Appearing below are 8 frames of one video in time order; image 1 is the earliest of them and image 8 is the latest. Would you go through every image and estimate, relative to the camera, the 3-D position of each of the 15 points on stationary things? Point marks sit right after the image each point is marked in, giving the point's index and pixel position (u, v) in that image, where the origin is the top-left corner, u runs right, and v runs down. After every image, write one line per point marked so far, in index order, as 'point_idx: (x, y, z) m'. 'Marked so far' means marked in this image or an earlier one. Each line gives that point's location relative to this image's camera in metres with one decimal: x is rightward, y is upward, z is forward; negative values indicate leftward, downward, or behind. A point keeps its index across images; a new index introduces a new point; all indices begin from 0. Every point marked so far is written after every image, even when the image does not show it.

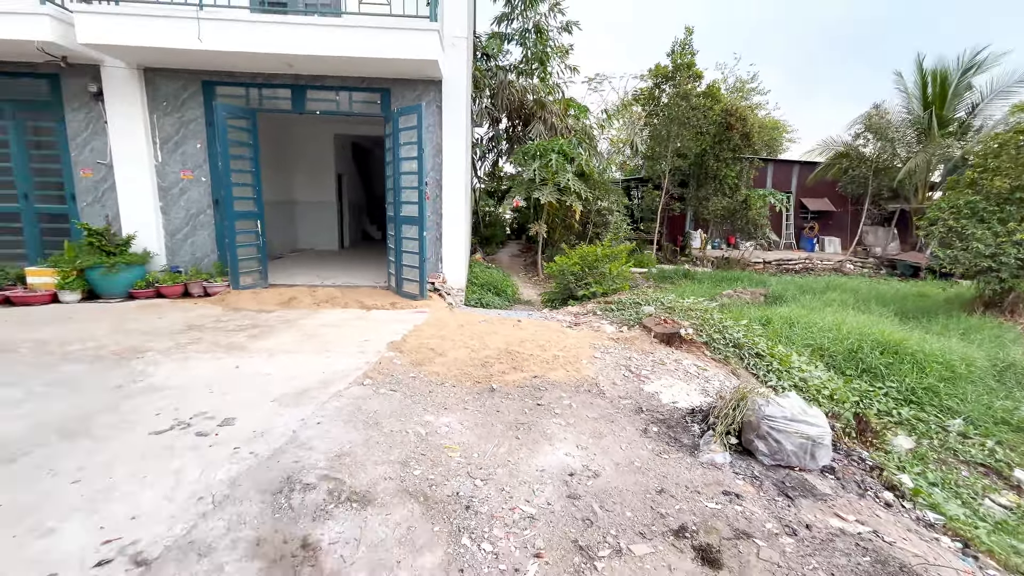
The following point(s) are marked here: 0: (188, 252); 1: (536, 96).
0: (-4.0, +0.5, +5.7) m
1: (+0.6, +4.7, +11.3) m
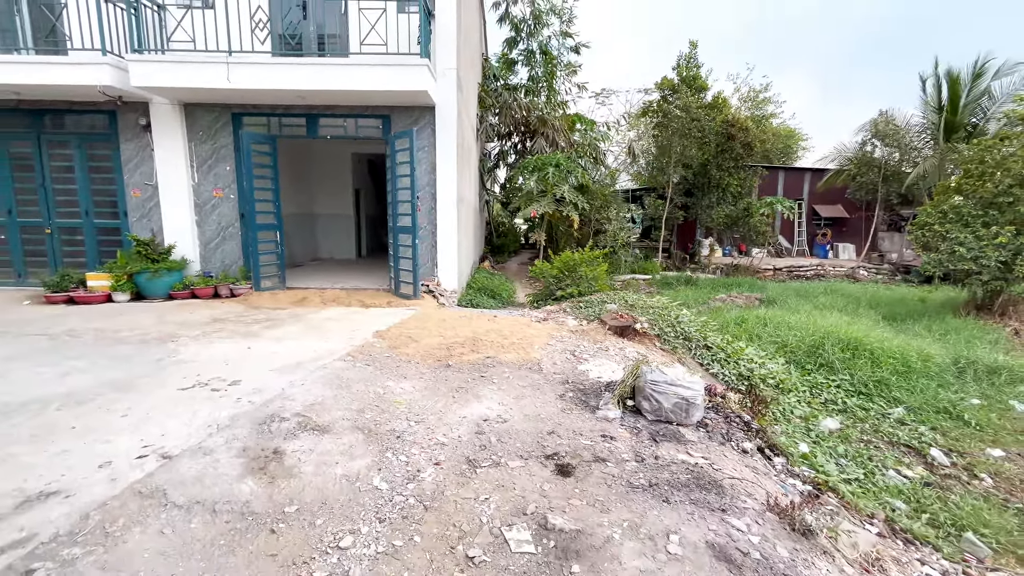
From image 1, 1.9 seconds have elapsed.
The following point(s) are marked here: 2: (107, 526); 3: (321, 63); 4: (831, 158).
0: (-4.2, +0.4, +6.5) m
1: (+0.7, +4.6, +12.0) m
2: (-1.5, -0.9, +1.7) m
3: (-2.3, +2.7, +5.5) m
4: (+9.6, +4.0, +13.7) m
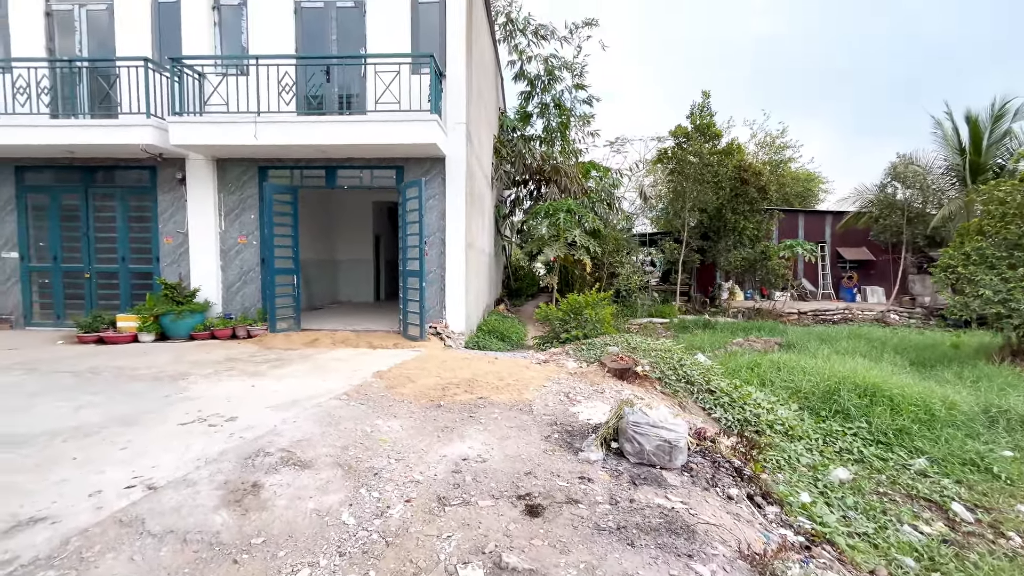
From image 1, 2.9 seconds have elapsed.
0: (-4.1, -0.2, +6.9) m
1: (+1.1, +3.4, +12.5) m
2: (-1.6, -1.0, +1.8) m
3: (-2.3, +2.2, +6.0) m
4: (+10.0, +2.7, +13.6) m
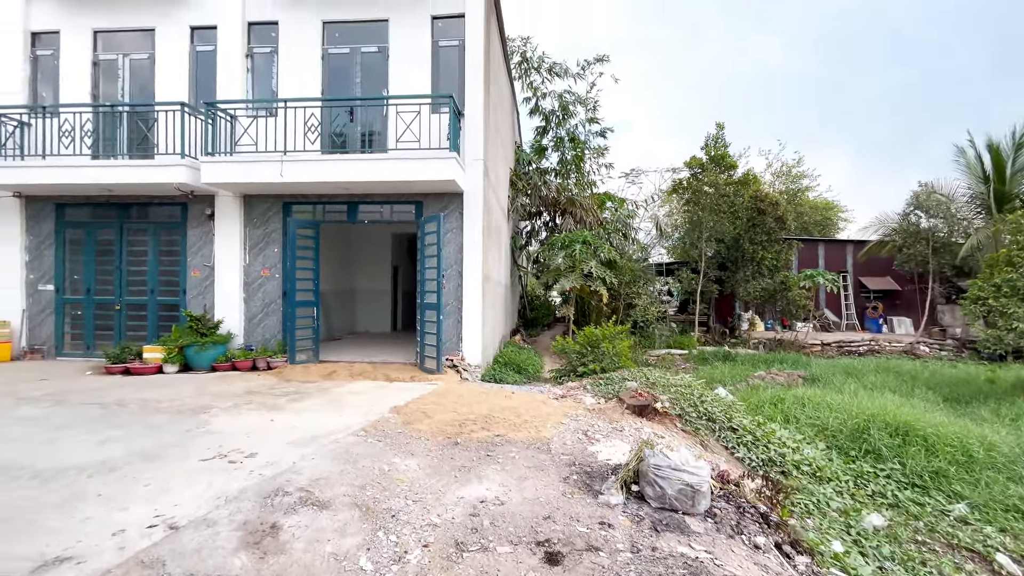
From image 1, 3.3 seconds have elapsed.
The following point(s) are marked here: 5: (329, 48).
0: (-3.9, -0.7, +7.0) m
1: (+1.6, +2.6, +12.6) m
2: (-1.6, -1.2, +1.8) m
3: (-2.1, +1.8, +6.2) m
4: (+10.5, +1.8, +13.4) m
5: (-2.8, +3.7, +7.0) m
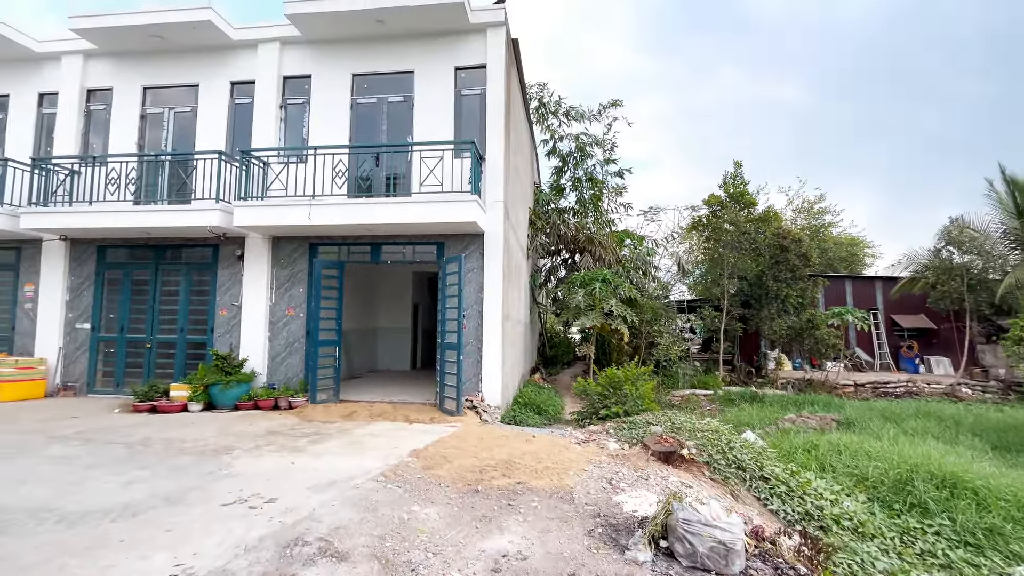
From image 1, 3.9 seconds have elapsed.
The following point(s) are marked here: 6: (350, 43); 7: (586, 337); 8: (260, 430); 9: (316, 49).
0: (-3.6, -1.3, +7.1) m
1: (+2.1, +1.5, +12.7) m
2: (-1.5, -1.4, +1.7) m
3: (-1.8, +1.2, +6.4) m
4: (+11.1, +0.7, +13.0) m
5: (-2.5, +3.1, +7.4) m
6: (-2.6, +4.0, +7.4) m
7: (+1.8, -1.2, +11.2) m
8: (-2.9, -1.6, +5.2) m
9: (-3.2, +3.9, +7.5) m
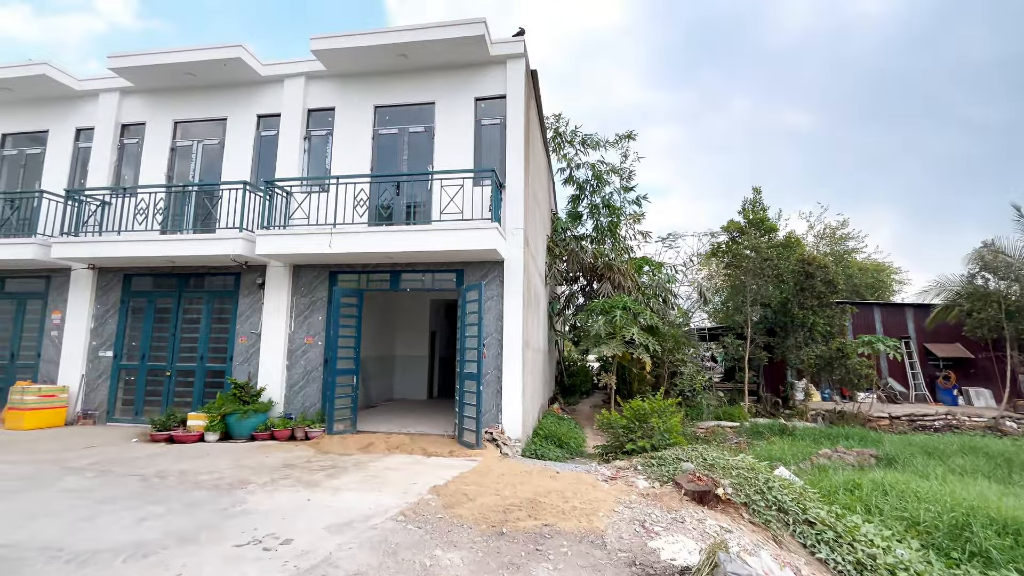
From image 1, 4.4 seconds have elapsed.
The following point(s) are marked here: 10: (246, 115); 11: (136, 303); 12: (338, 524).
0: (-3.2, -1.7, +7.0) m
1: (+2.6, +0.8, +12.6) m
2: (-1.3, -1.5, +1.6) m
3: (-1.5, +0.8, +6.4) m
4: (+11.6, -0.1, +12.6) m
5: (-2.2, +2.6, +7.5) m
6: (-2.3, +3.5, +7.6) m
7: (+2.3, -1.9, +10.9) m
8: (-2.6, -1.9, +5.1) m
9: (-2.9, +3.4, +7.7) m
10: (-4.6, +3.0, +7.9) m
11: (-6.4, -0.3, +7.7) m
12: (-1.2, -1.7, +3.3) m
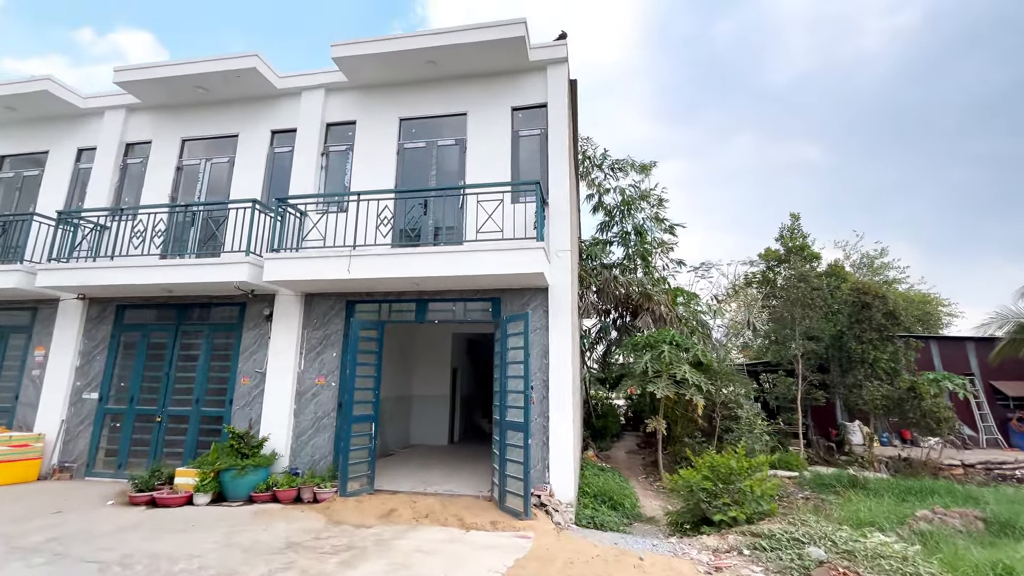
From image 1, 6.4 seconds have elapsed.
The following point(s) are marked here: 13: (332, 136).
0: (-2.6, -2.1, +5.9) m
1: (+3.3, 0.0, +11.6) m
2: (-0.9, -1.5, +0.5) m
3: (-0.9, +0.4, +5.5) m
4: (+12.3, -0.9, +11.3) m
5: (-1.6, +2.2, +6.8) m
6: (-1.7, +3.0, +7.0) m
7: (+2.9, -2.5, +9.7) m
8: (-2.1, -2.2, +4.0) m
9: (-2.3, +3.0, +7.0) m
10: (-4.0, +2.5, +7.2) m
11: (-5.8, -0.7, +6.9) m
12: (-0.7, -1.8, +2.2) m
13: (-2.8, +2.4, +7.1) m
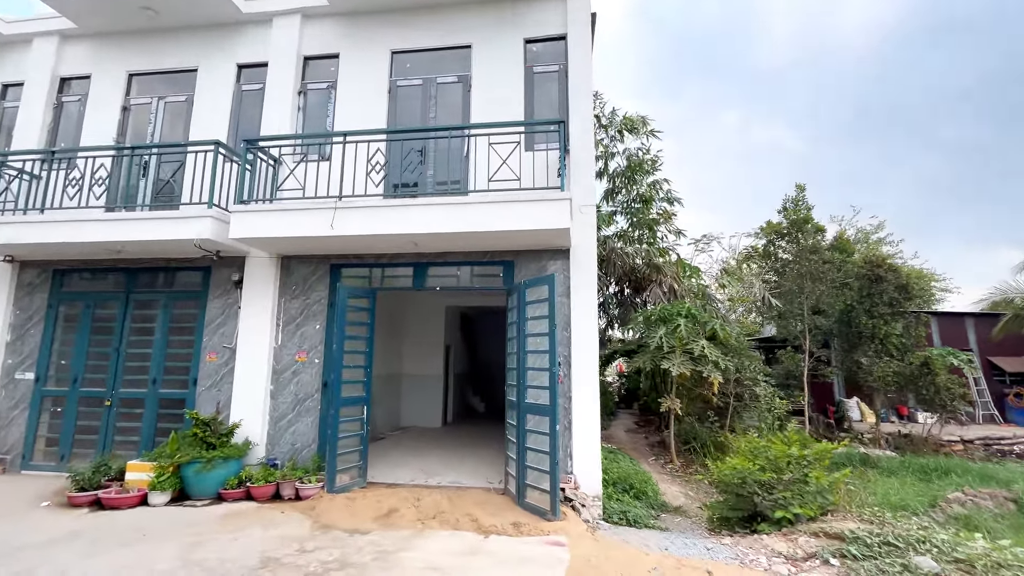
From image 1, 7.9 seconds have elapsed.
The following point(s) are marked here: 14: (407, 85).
0: (-2.5, -1.7, +5.1) m
1: (+3.2, +0.6, +10.9) m
2: (-0.5, -1.3, -0.3) m
3: (-0.7, +0.9, +4.6) m
4: (+12.2, -0.2, +11.0) m
5: (-1.4, +2.6, +5.8) m
6: (-1.6, +3.5, +5.9) m
7: (+2.9, -1.9, +9.1) m
8: (-1.8, -1.9, +3.2) m
9: (-2.2, +3.4, +5.9) m
10: (-3.9, +3.0, +6.1) m
11: (-5.6, -0.3, +5.8) m
12: (-0.4, -1.6, +1.4) m
13: (-2.7, +2.8, +6.0) m
14: (-1.3, +2.6, +5.8) m
